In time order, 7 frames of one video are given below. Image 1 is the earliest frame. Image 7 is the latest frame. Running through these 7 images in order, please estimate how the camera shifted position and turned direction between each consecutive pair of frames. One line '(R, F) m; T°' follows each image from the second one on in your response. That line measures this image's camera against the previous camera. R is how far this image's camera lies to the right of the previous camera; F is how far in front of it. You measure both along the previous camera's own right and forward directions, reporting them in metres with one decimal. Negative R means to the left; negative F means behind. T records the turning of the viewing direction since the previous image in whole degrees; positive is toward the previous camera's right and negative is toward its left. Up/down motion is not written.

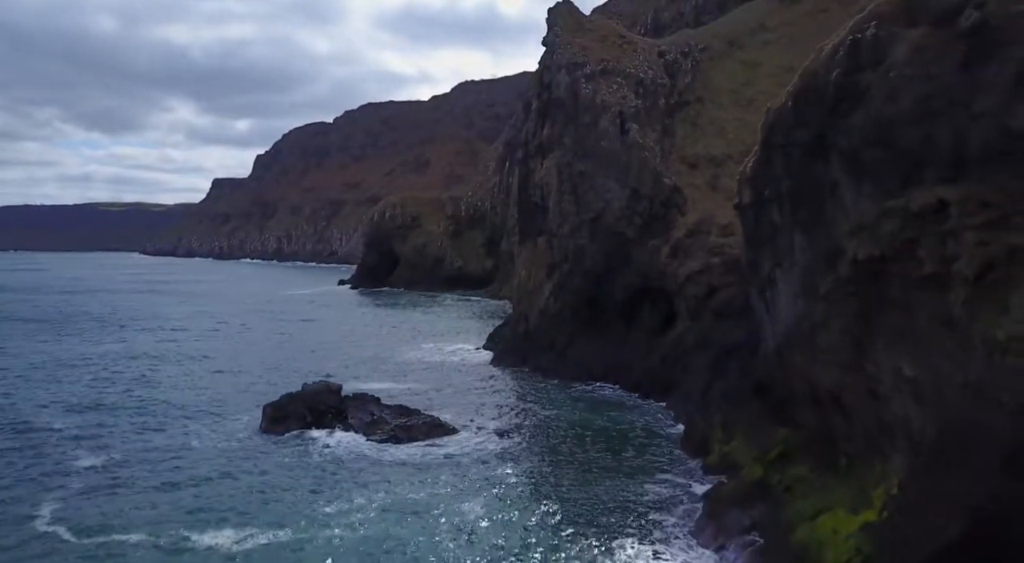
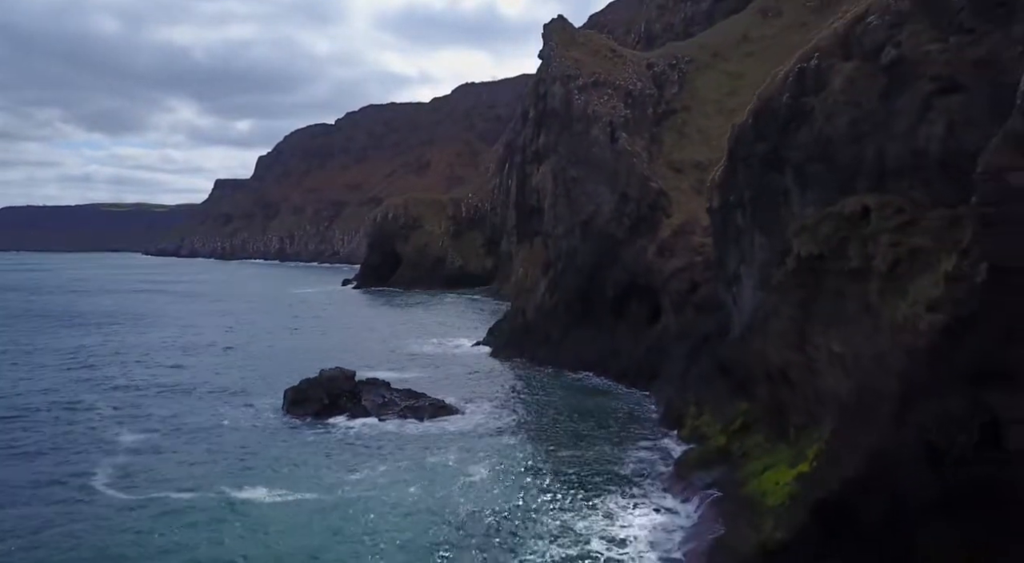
(+0.1, -3.5) m; 0°
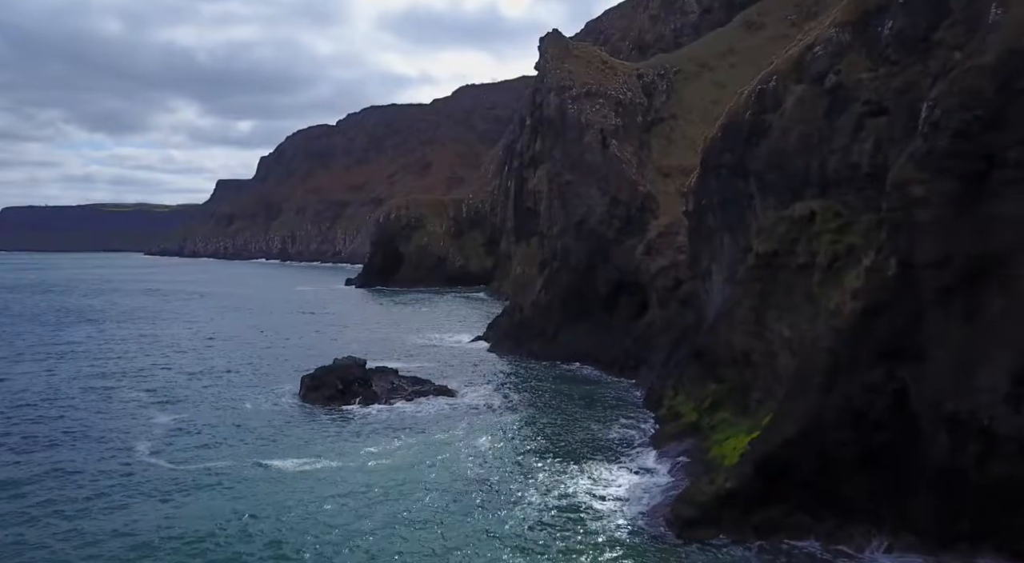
(+0.2, -3.5) m; 0°
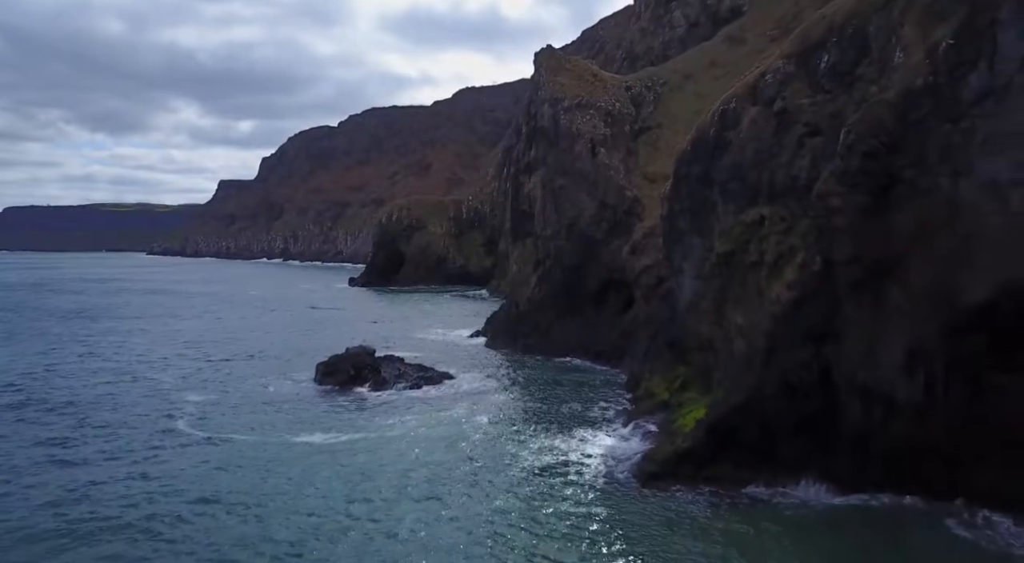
(+0.2, -4.2) m; 0°
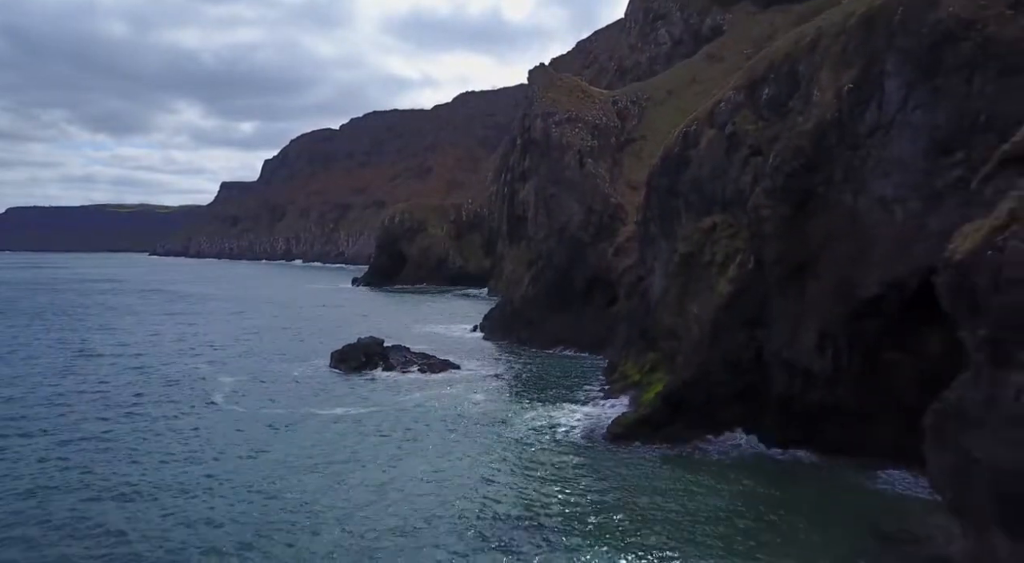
(+0.4, -5.3) m; 0°
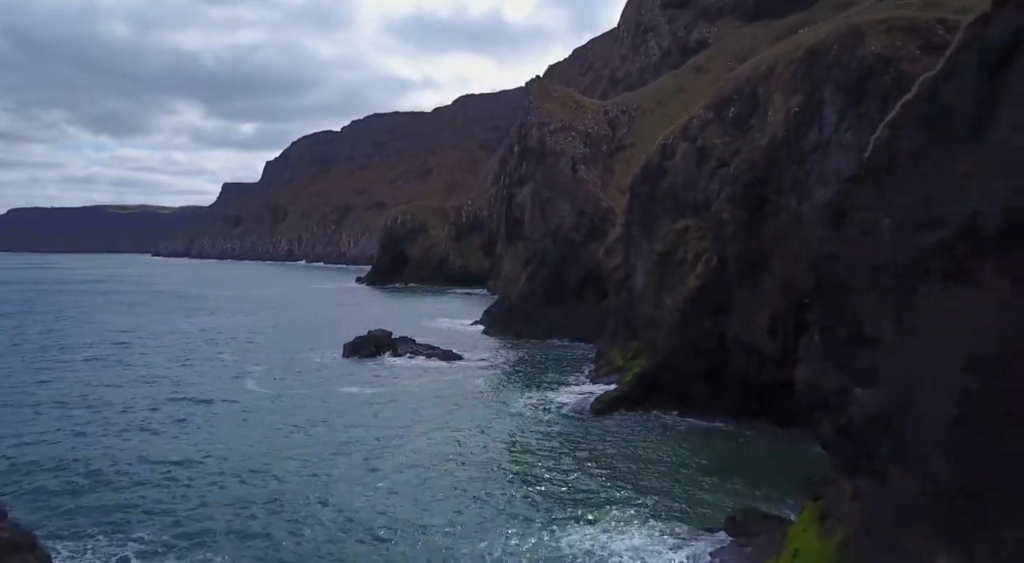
(+0.2, -4.6) m; 0°
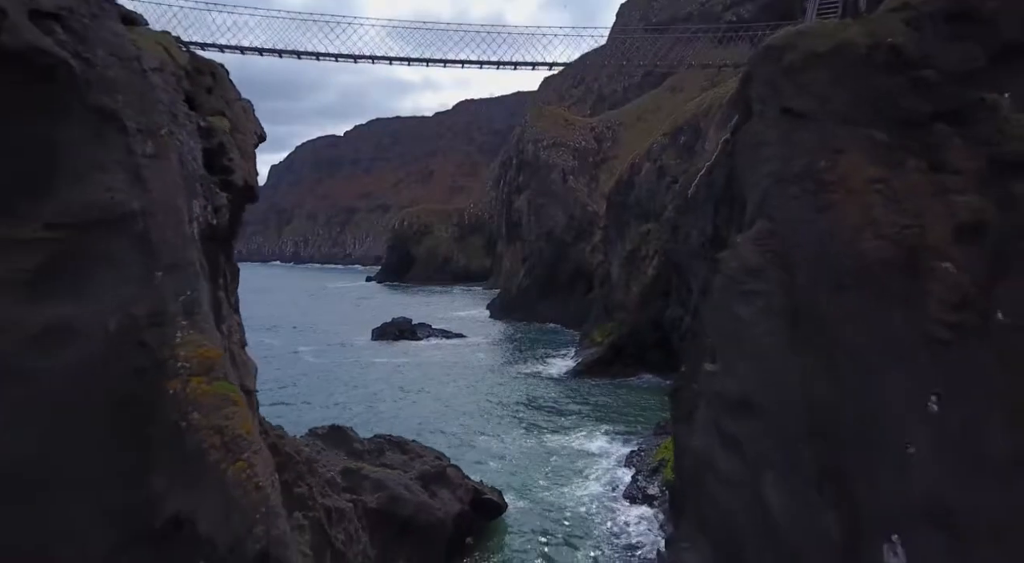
(0.0, -10.3) m; 0°
